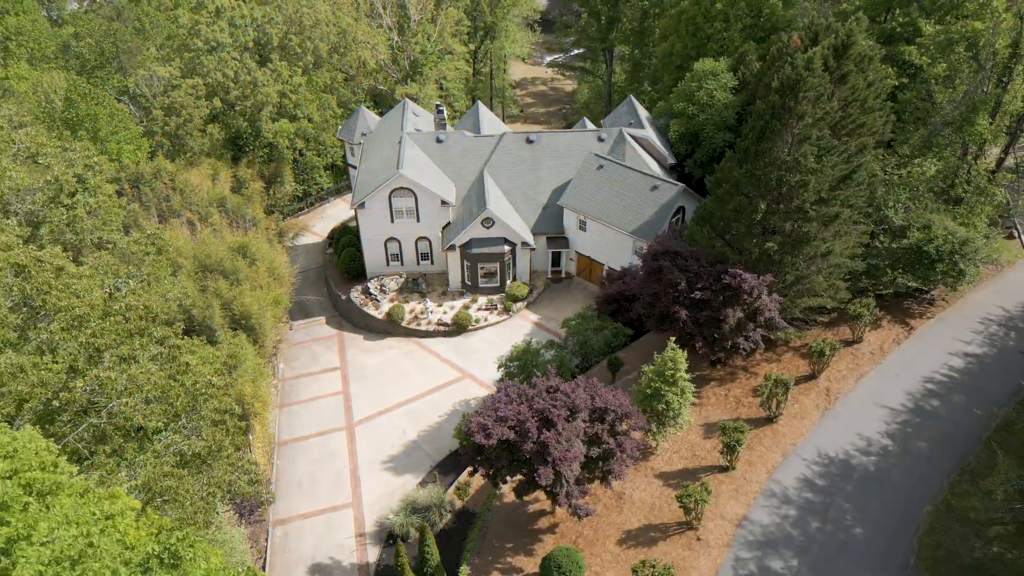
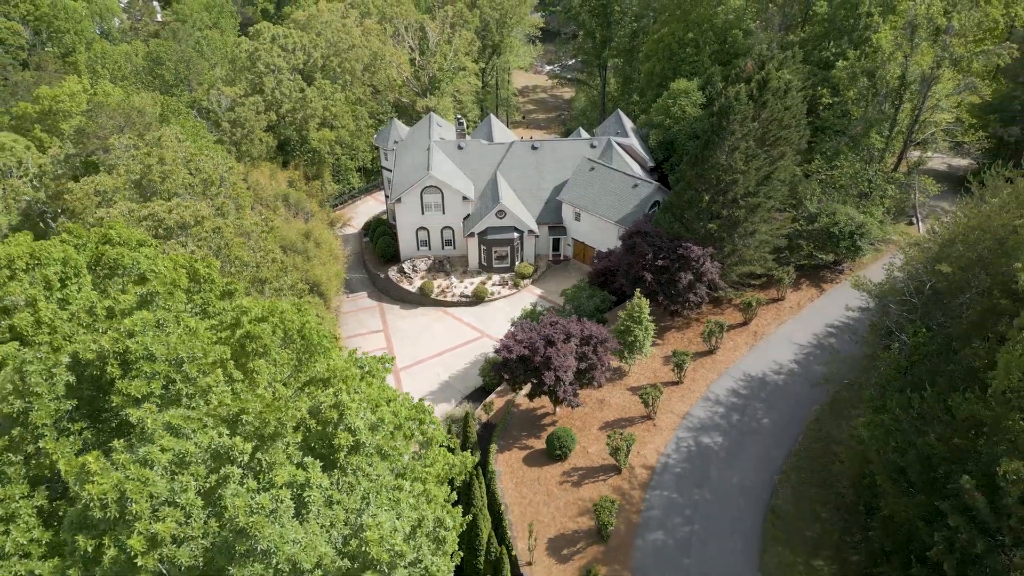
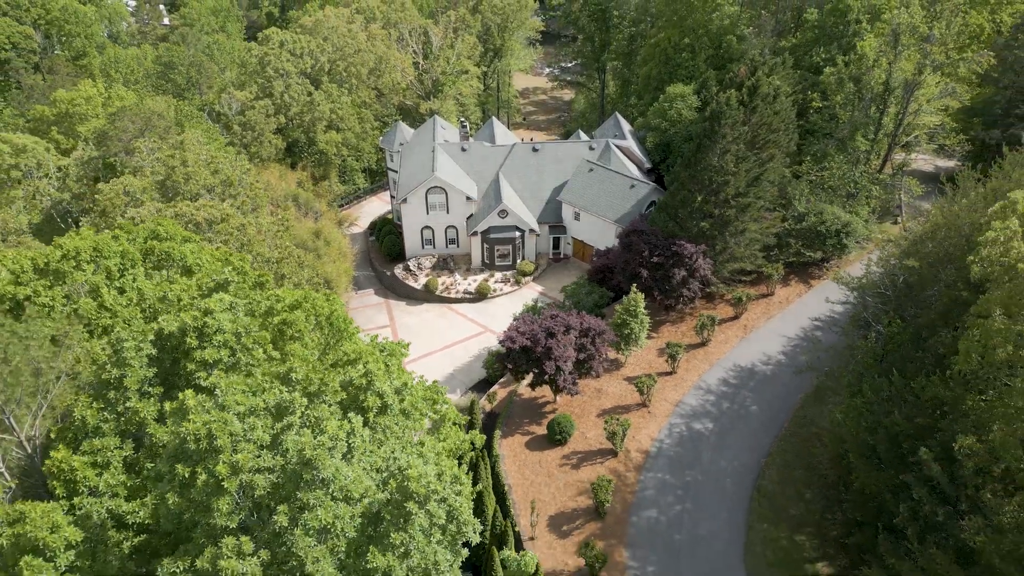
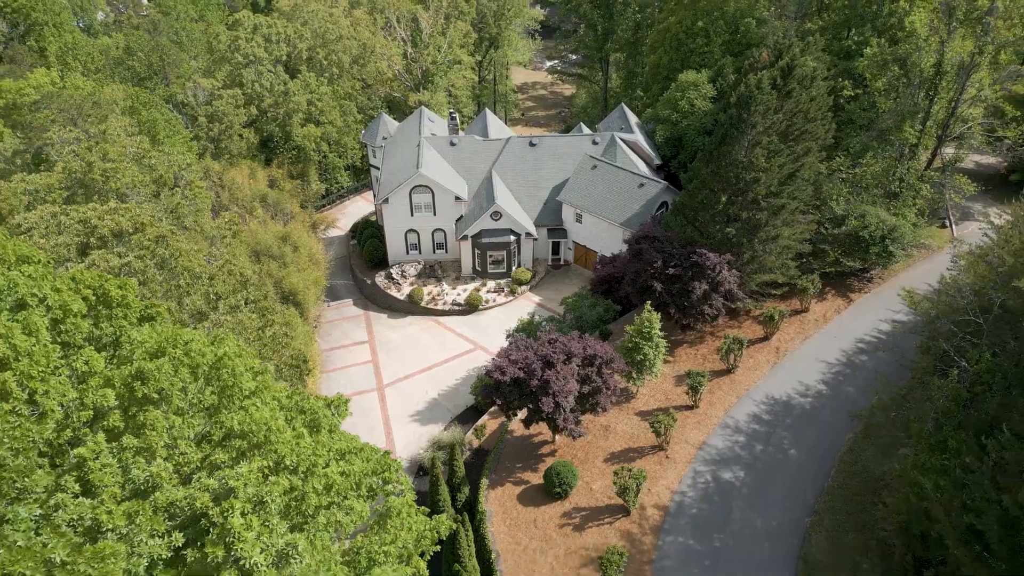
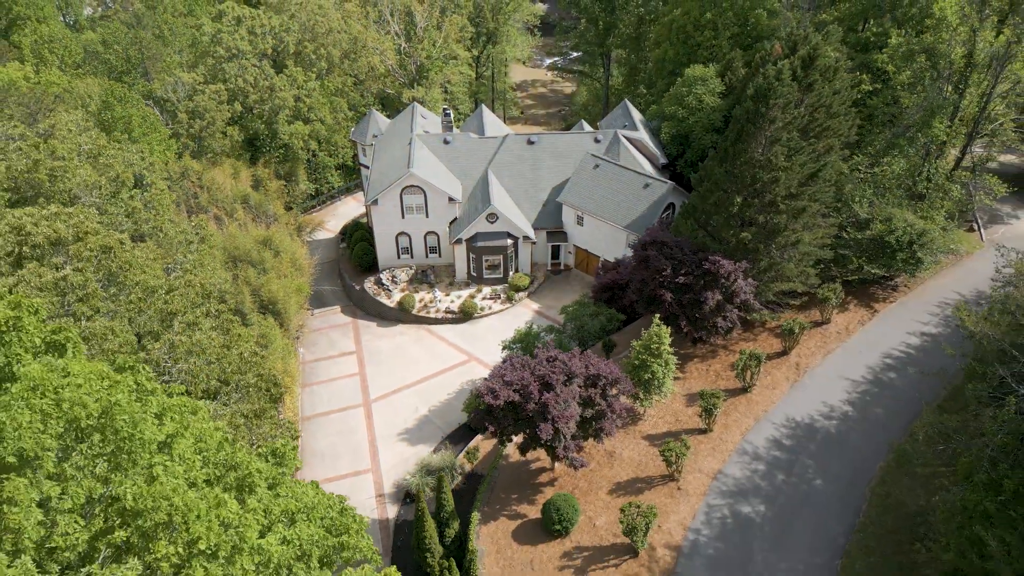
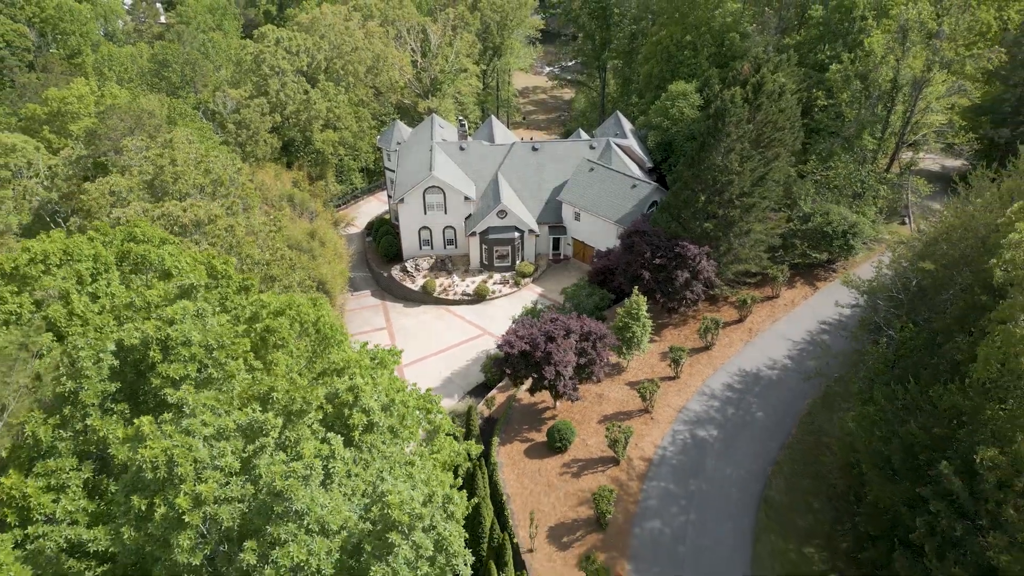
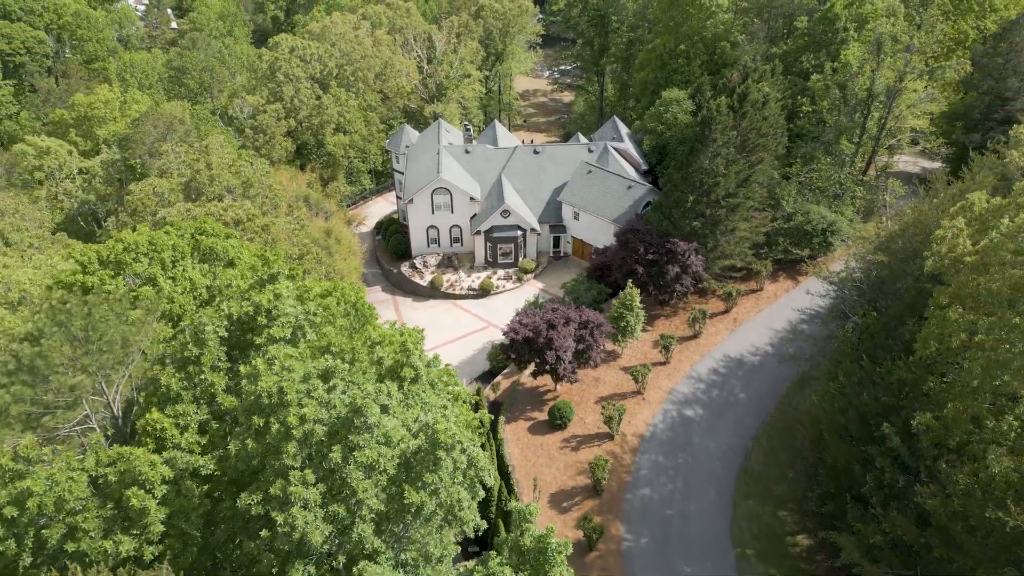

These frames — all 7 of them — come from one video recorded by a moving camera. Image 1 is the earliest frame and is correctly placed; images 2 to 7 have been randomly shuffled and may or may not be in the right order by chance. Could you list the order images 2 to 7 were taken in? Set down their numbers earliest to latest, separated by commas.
5, 4, 2, 6, 3, 7
